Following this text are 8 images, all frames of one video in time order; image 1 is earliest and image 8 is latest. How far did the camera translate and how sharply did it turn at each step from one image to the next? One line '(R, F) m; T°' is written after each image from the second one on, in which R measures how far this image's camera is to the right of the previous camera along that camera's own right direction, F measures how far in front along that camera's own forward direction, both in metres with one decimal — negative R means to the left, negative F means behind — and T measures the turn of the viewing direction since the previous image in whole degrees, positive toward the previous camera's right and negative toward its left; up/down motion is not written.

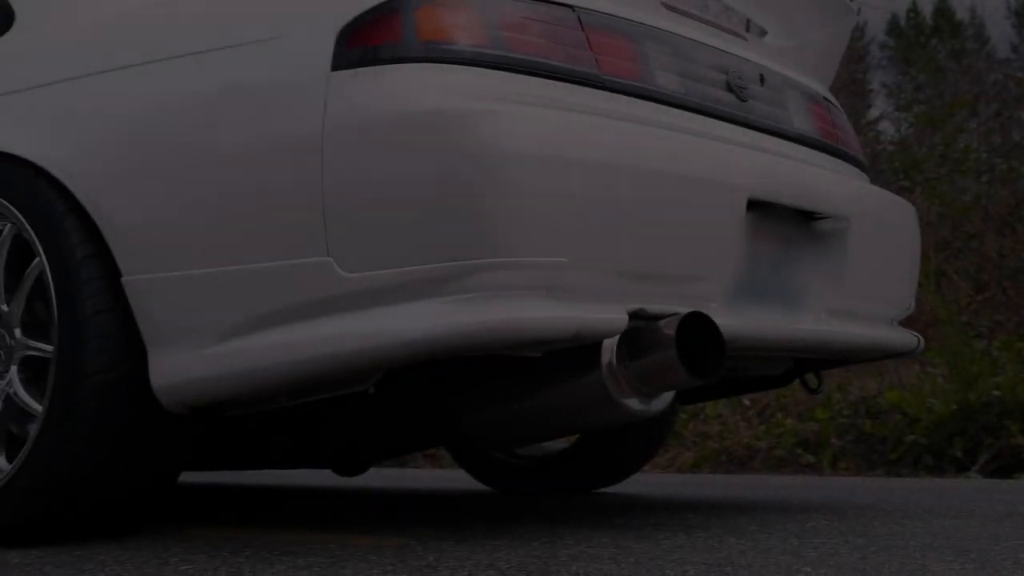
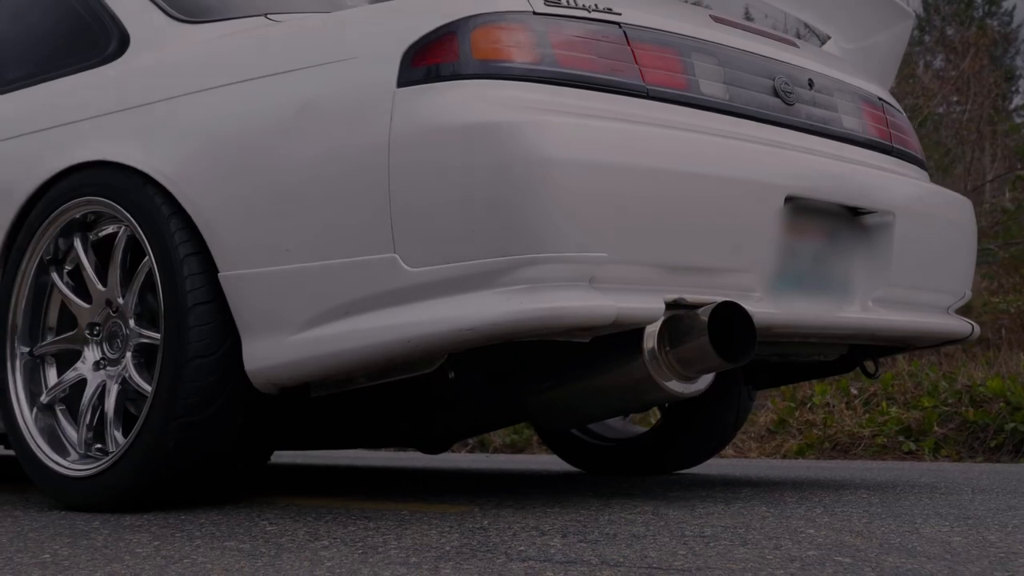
(+0.2, -0.3) m; -5°
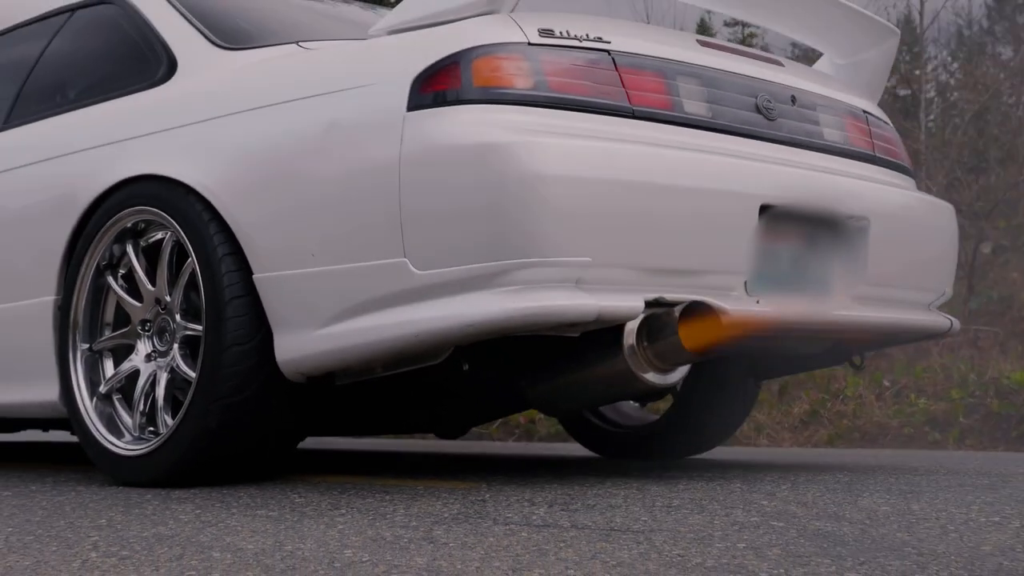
(+0.1, -0.3) m; -2°
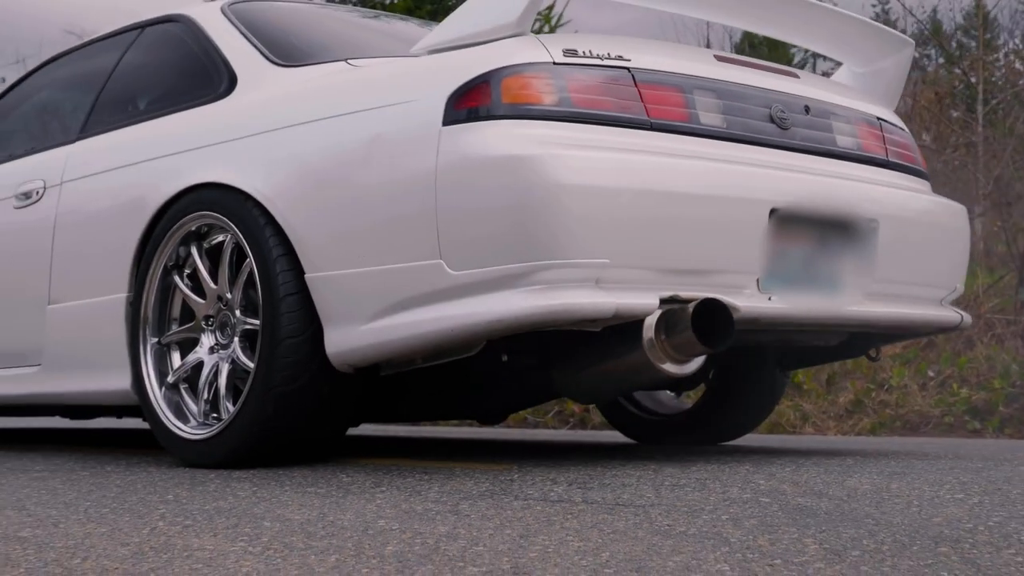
(+0.1, -0.3) m; -3°
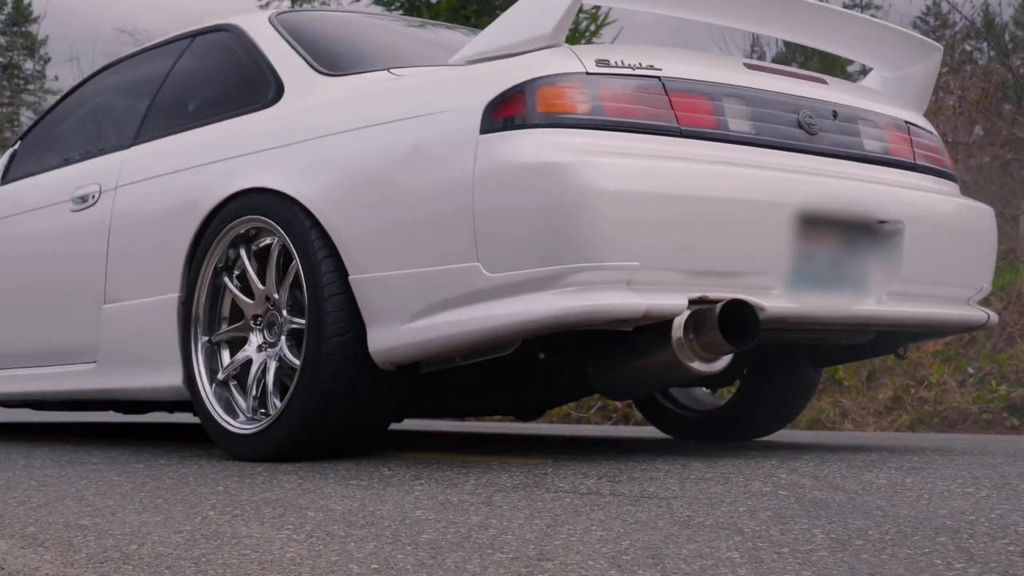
(0.0, -0.1) m; -2°
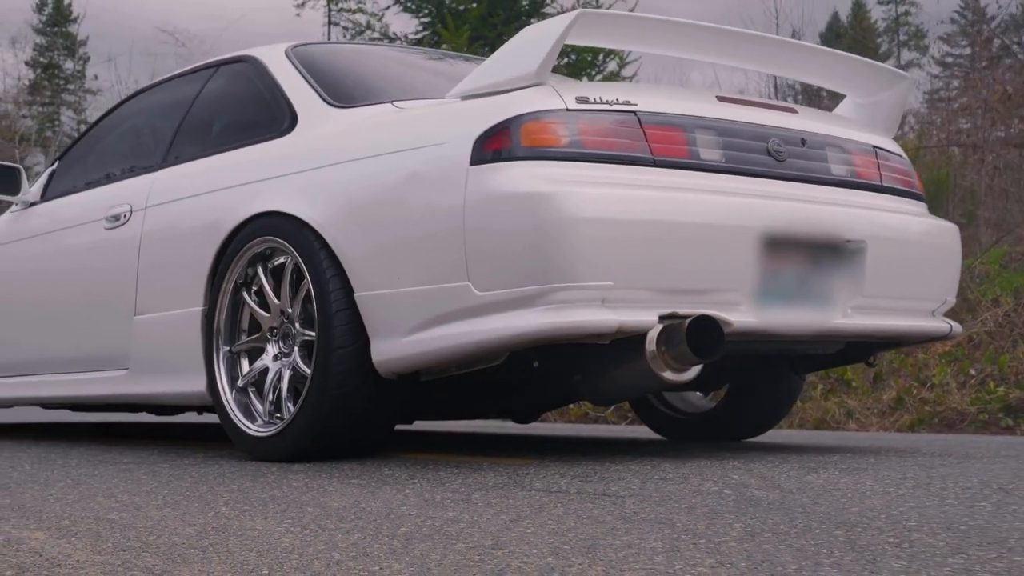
(+0.1, -0.3) m; -1°
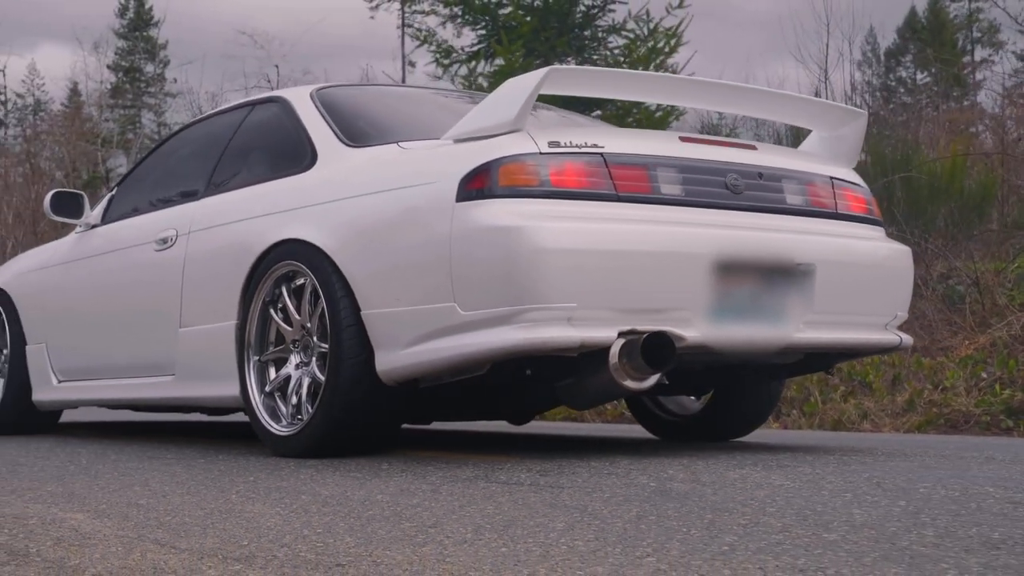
(+0.3, -0.6) m; -3°
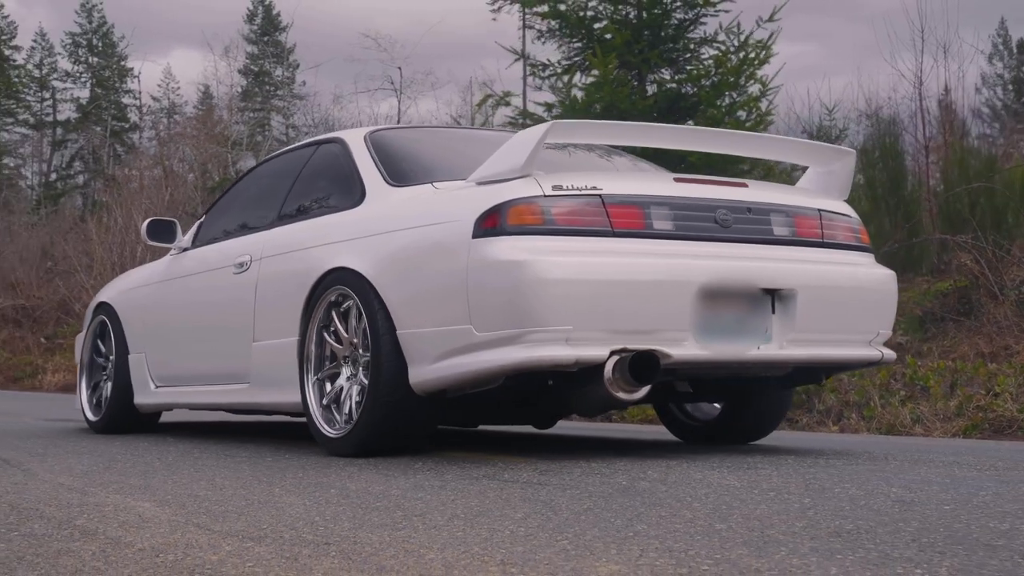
(+0.4, -0.6) m; -5°
